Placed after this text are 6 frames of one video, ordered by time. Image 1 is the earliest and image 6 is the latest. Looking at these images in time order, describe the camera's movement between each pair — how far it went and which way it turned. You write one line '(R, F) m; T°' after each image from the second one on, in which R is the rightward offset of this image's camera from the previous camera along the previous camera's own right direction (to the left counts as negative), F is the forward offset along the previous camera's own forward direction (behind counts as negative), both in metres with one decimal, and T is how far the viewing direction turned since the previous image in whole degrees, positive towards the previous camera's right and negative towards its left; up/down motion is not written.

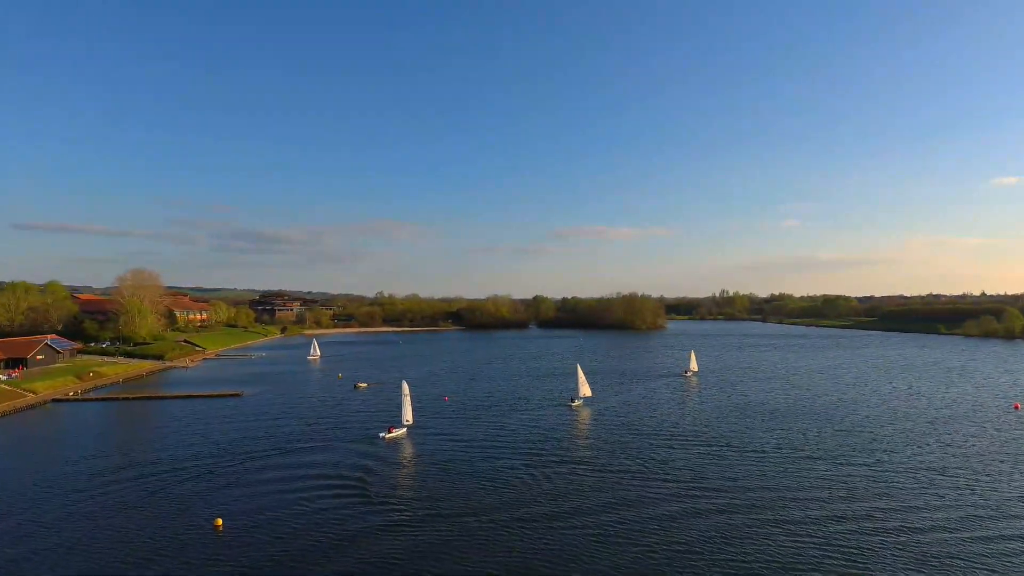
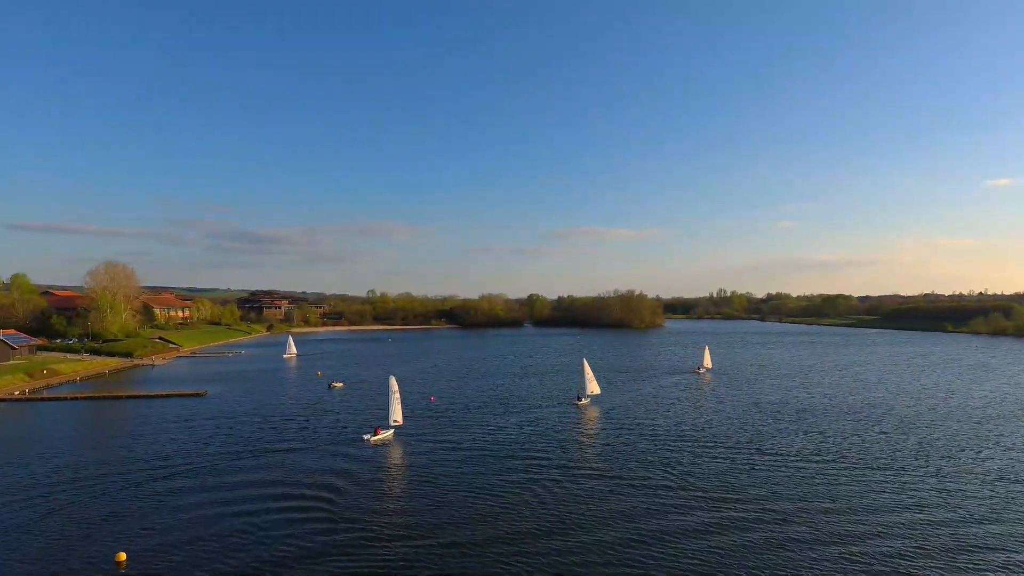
(-0.1, +5.7) m; 0°
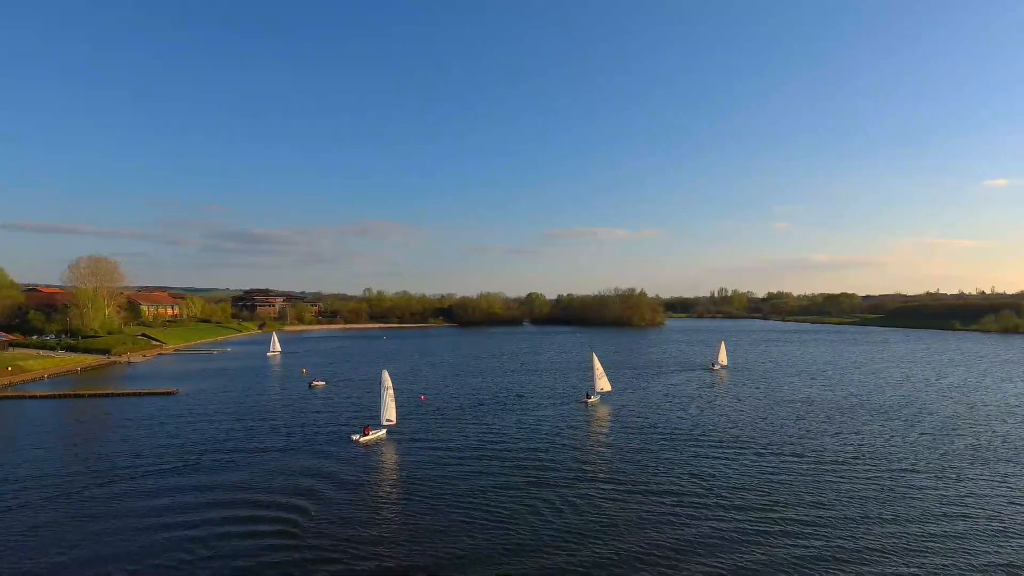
(-0.3, +4.1) m; 0°
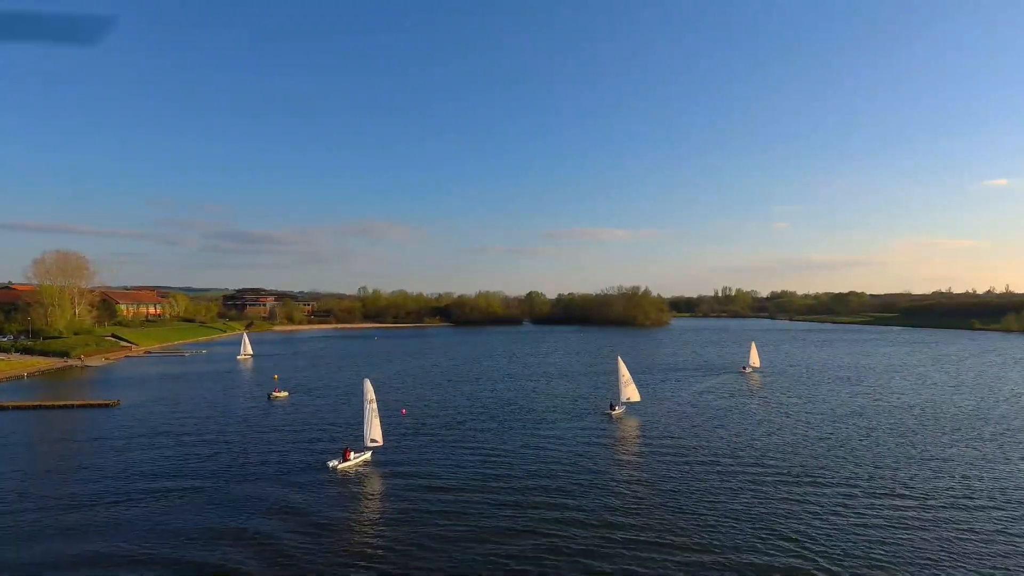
(-0.2, +7.2) m; 0°
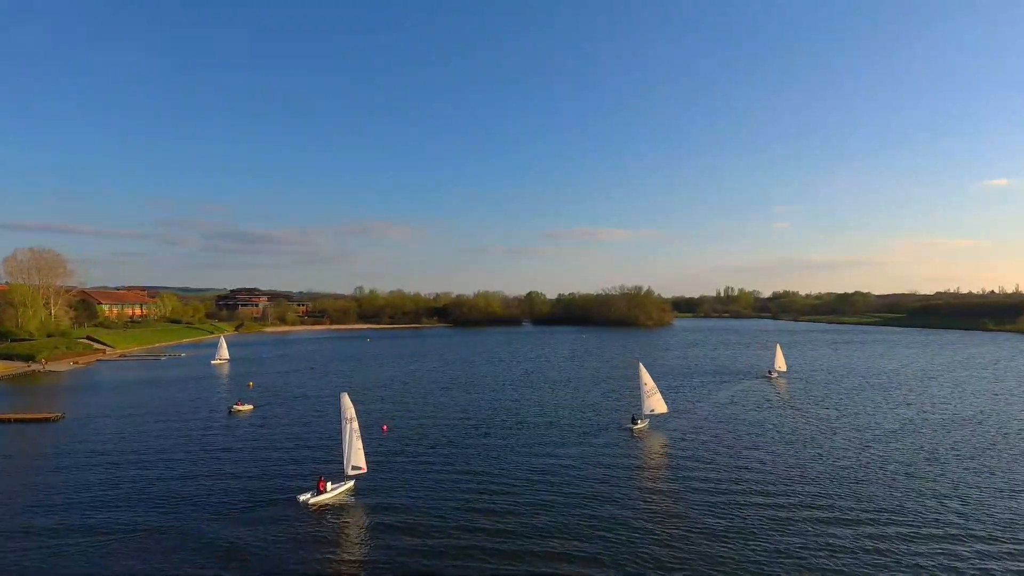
(-0.1, +5.0) m; 0°
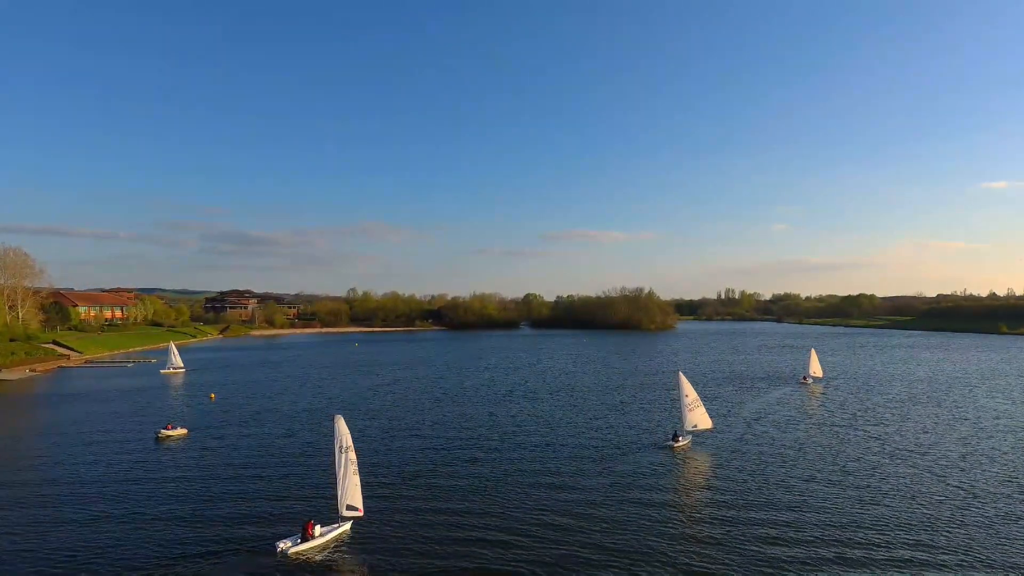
(+0.1, +5.8) m; 0°
